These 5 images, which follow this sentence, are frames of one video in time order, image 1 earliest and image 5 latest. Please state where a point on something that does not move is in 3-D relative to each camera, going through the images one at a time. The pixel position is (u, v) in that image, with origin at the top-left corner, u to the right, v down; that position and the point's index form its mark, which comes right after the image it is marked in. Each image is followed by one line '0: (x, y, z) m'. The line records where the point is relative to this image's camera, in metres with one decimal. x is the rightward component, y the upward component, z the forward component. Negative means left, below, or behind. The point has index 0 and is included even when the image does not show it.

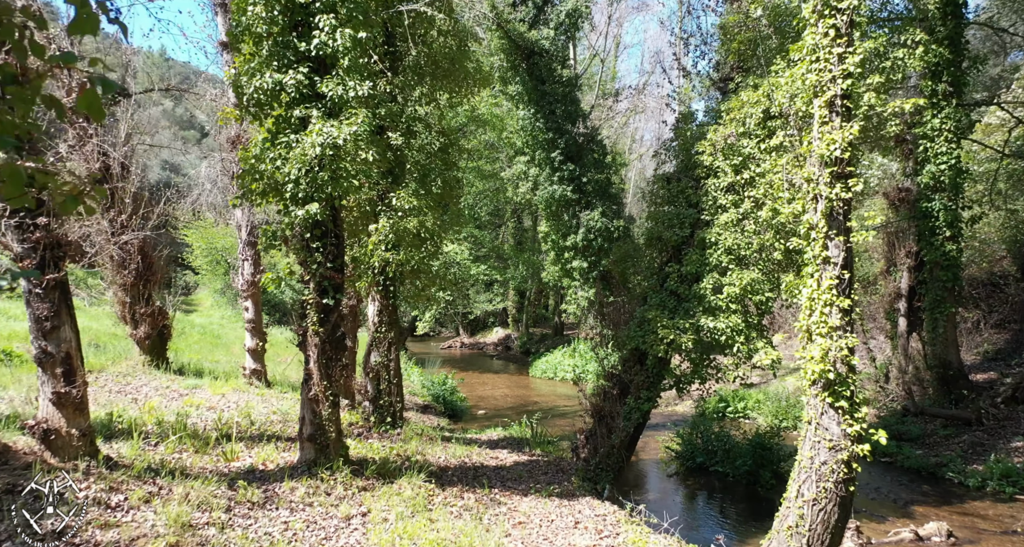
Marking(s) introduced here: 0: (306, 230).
0: (-2.5, +0.6, +9.4) m
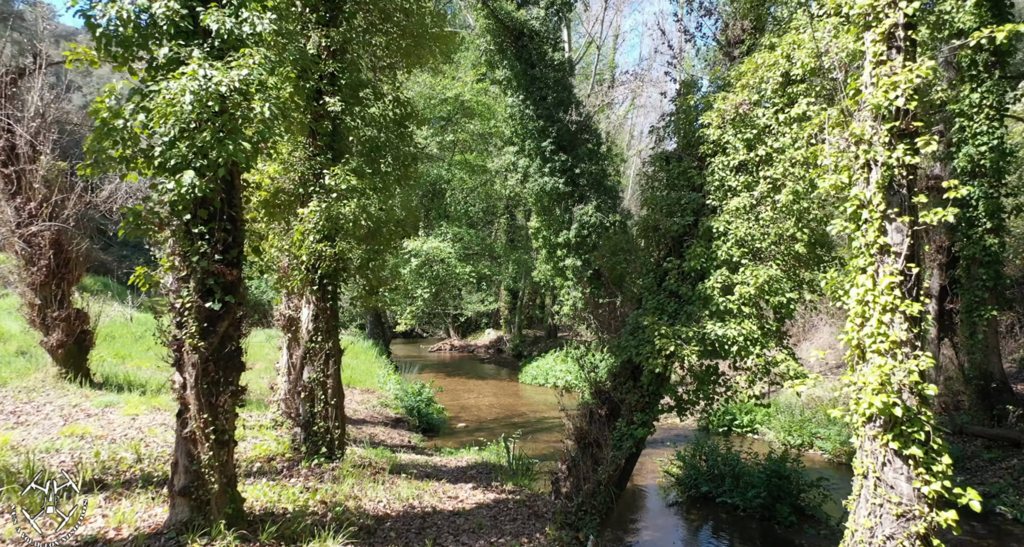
0: (-3.0, +0.6, +7.0) m
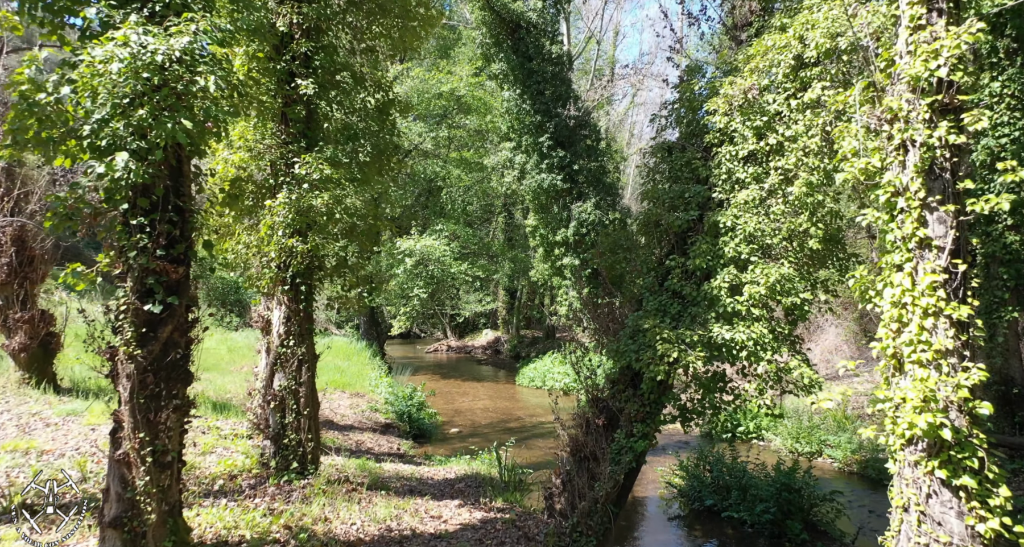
0: (-3.2, +0.6, +6.2) m
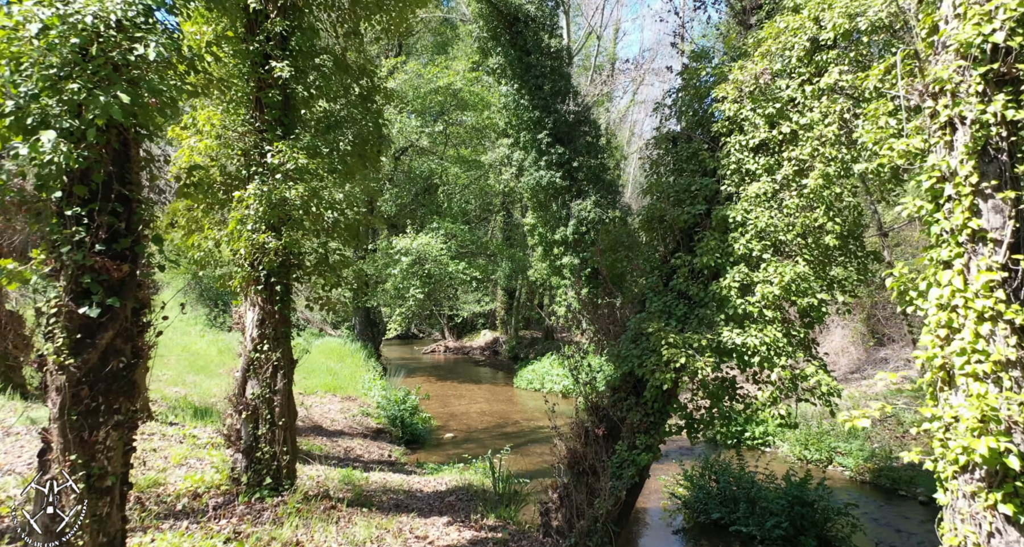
0: (-3.3, +0.6, +5.4) m
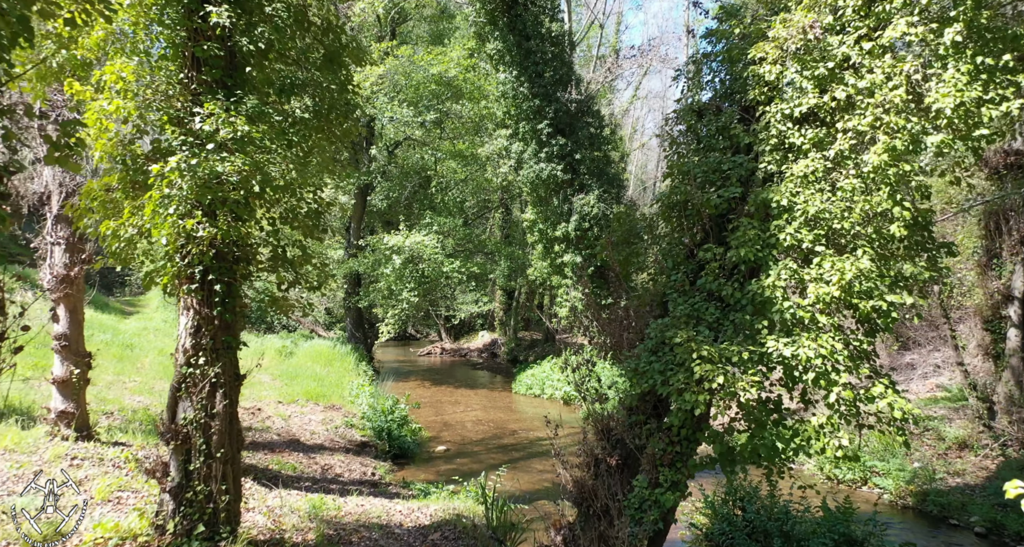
0: (-3.3, +0.7, +3.6) m
